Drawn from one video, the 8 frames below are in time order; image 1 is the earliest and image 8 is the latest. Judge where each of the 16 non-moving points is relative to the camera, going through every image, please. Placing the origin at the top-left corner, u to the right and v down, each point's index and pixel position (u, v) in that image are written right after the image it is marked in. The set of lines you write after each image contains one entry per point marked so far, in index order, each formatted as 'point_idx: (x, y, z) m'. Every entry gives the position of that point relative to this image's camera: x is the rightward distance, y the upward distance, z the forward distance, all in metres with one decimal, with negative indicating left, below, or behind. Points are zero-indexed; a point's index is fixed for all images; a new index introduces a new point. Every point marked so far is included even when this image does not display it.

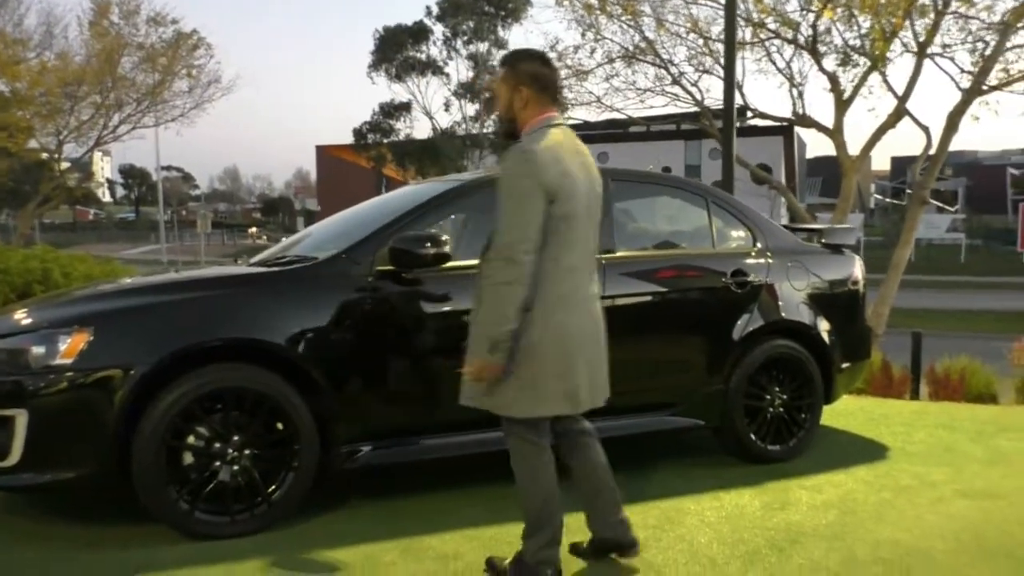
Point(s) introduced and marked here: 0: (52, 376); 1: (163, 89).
0: (-1.8, -0.4, +3.6) m
1: (-6.6, +3.8, +17.8) m
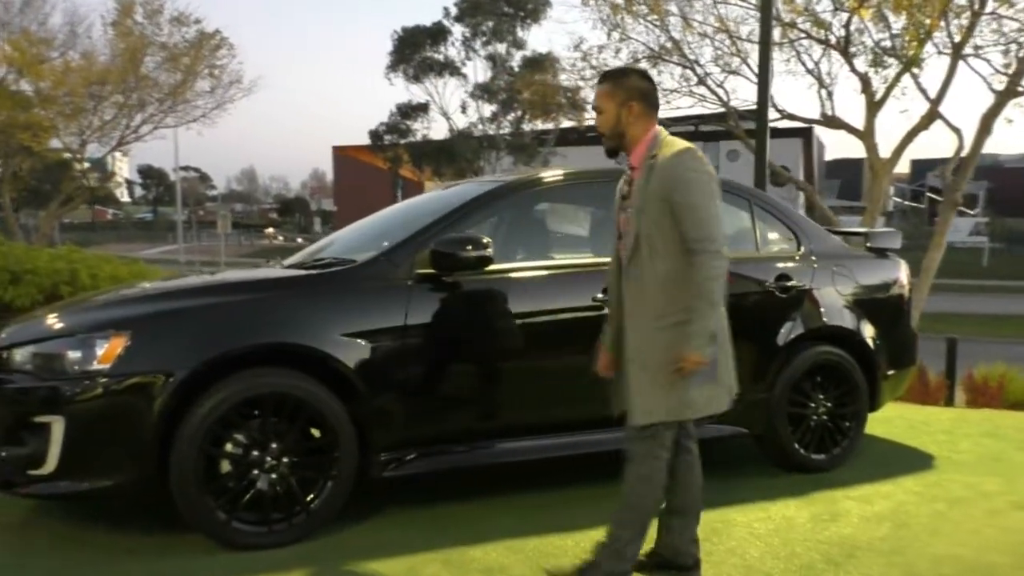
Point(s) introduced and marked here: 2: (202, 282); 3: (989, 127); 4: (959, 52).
0: (-1.6, -0.4, +3.5) m
1: (-6.2, +3.8, +17.8) m
2: (-1.3, 0.0, +4.0) m
3: (+5.9, +2.0, +11.6) m
4: (+5.1, +2.7, +10.7) m
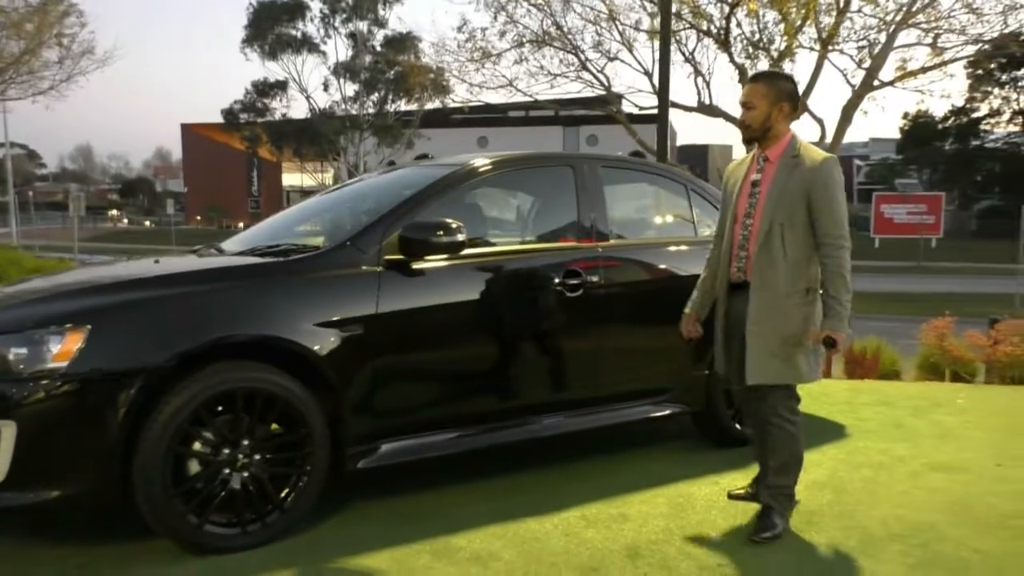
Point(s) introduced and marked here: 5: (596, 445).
0: (-1.7, -0.3, +3.3) m
1: (-8.5, +4.0, +16.5) m
2: (-1.4, +0.1, +3.8) m
3: (+4.4, +2.2, +12.3) m
4: (+3.8, +2.9, +11.3) m
5: (+0.5, -0.9, +5.1) m
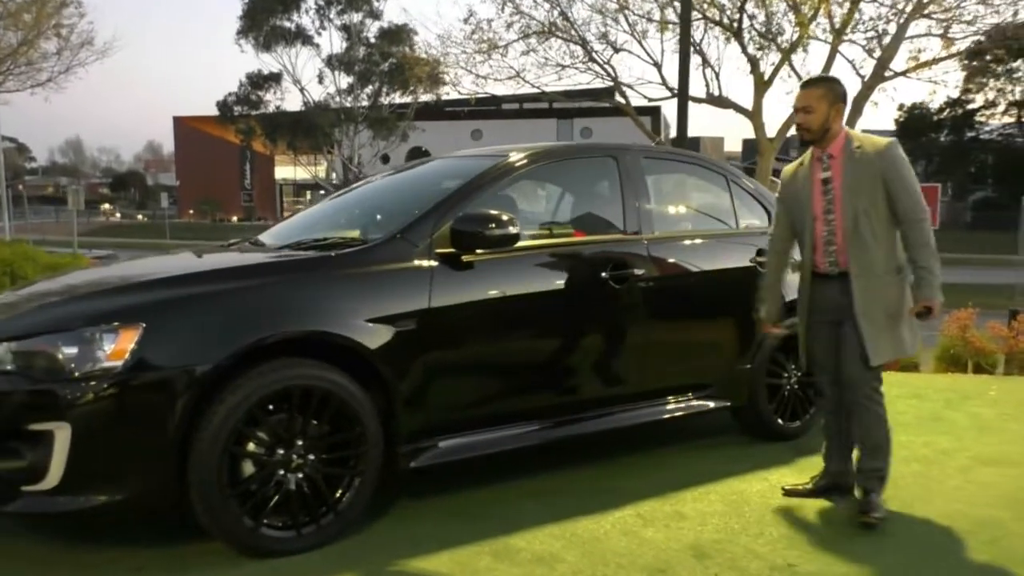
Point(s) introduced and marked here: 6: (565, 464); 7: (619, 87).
0: (-1.4, -0.3, +3.1) m
1: (-8.4, +4.1, +16.3) m
2: (-1.2, +0.1, +3.7) m
3: (+4.5, +2.3, +12.3) m
4: (+3.9, +3.0, +11.2) m
5: (+0.7, -0.8, +5.0) m
6: (+0.3, -0.9, +4.6) m
7: (+1.4, +2.6, +12.4) m
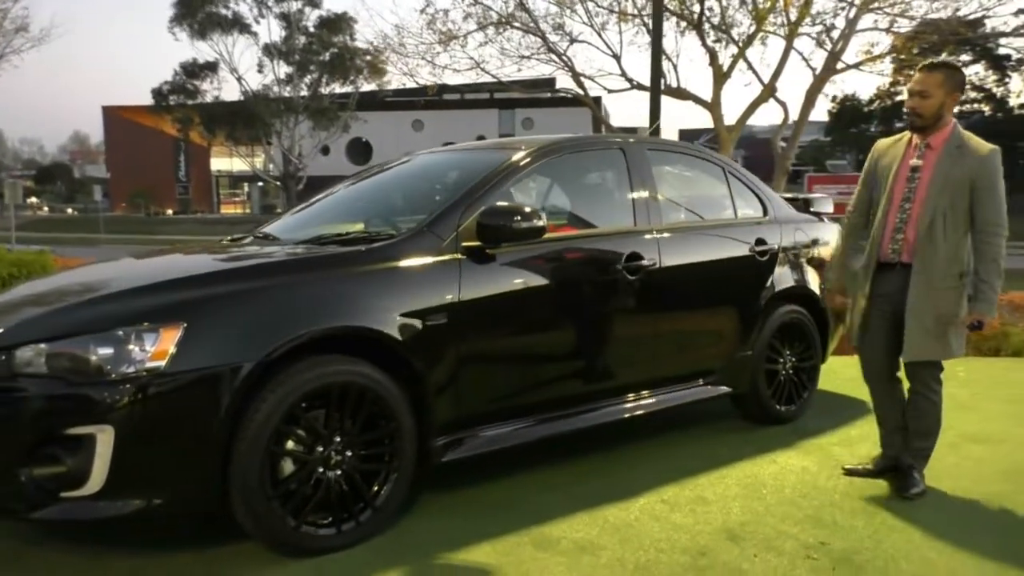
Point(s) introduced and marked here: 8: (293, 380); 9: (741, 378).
0: (-1.3, -0.3, +3.1) m
1: (-9.3, +4.1, +15.6) m
2: (-1.1, +0.1, +3.6) m
3: (+4.0, +2.5, +12.6) m
4: (+3.4, +3.2, +11.5) m
5: (+0.7, -0.8, +5.1) m
6: (+0.3, -0.8, +4.7) m
7: (+0.9, +2.8, +12.5) m
8: (-0.8, -0.3, +3.3) m
9: (+1.2, -0.5, +5.1) m
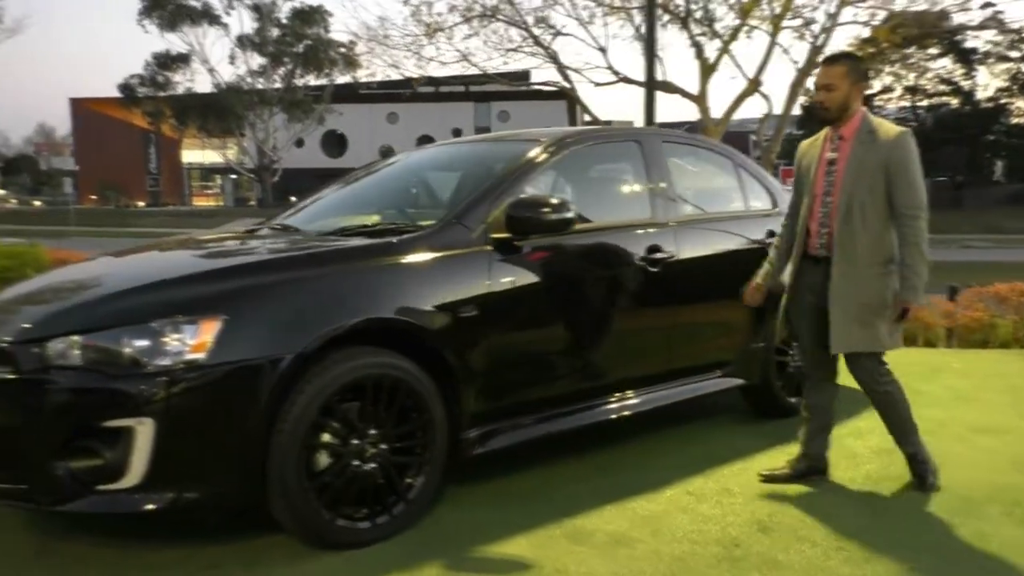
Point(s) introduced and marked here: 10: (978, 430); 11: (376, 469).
0: (-1.1, -0.3, +3.0) m
1: (-9.5, +4.2, +15.3) m
2: (-1.0, +0.1, +3.6) m
3: (+3.8, +2.6, +12.7) m
4: (+3.3, +3.2, +11.6) m
5: (+0.8, -0.7, +5.1) m
6: (+0.4, -0.8, +4.7) m
7: (+0.7, +2.9, +12.5) m
8: (-0.6, -0.3, +3.3) m
9: (+1.3, -0.4, +5.1) m
10: (+2.5, -0.8, +5.2) m
11: (-0.5, -0.7, +3.5) m
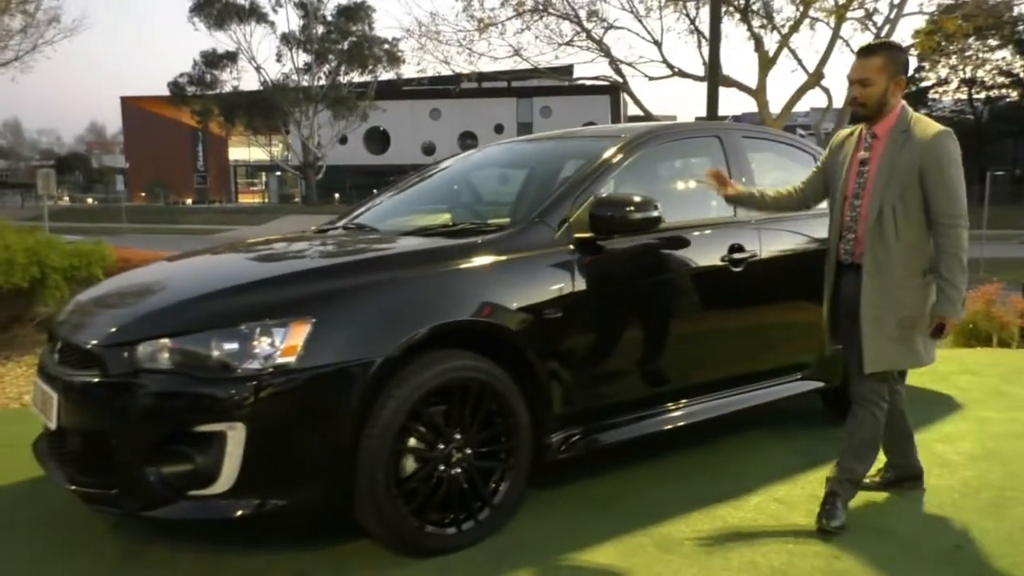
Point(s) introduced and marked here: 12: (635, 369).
0: (-0.8, -0.3, +3.0) m
1: (-8.7, +4.3, +15.5) m
2: (-0.7, +0.1, +3.5) m
3: (+4.5, +2.7, +12.4) m
4: (+3.9, +3.3, +11.3) m
5: (+1.1, -0.7, +5.0) m
6: (+0.8, -0.8, +4.6) m
7: (+1.4, +2.9, +12.3) m
8: (-0.3, -0.3, +3.2) m
9: (+1.7, -0.4, +5.0) m
10: (+2.9, -0.8, +5.0) m
11: (-0.2, -0.7, +3.4) m
12: (+0.5, -0.3, +3.9) m
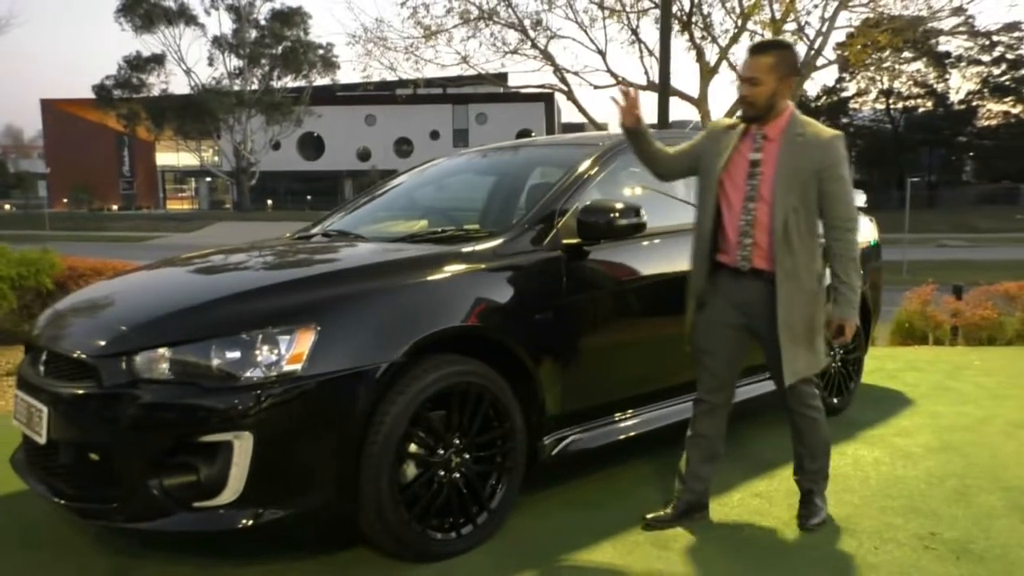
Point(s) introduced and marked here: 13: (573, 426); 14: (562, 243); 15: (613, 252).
0: (-0.8, -0.3, +3.0) m
1: (-9.7, +4.1, +14.9) m
2: (-0.7, +0.1, +3.5) m
3: (+3.8, +2.6, +12.8) m
4: (+3.3, +3.2, +11.7) m
5: (+1.0, -0.8, +5.1) m
6: (+0.7, -0.8, +4.7) m
7: (+0.6, +2.8, +12.5) m
8: (-0.3, -0.3, +3.2) m
9: (+1.5, -0.5, +5.1) m
10: (+2.8, -0.8, +5.2) m
11: (-0.2, -0.7, +3.4) m
12: (+0.5, -0.4, +4.0) m
13: (+0.3, -0.6, +3.9) m
14: (+0.2, +0.2, +3.8) m
15: (+0.4, +0.2, +4.0) m
